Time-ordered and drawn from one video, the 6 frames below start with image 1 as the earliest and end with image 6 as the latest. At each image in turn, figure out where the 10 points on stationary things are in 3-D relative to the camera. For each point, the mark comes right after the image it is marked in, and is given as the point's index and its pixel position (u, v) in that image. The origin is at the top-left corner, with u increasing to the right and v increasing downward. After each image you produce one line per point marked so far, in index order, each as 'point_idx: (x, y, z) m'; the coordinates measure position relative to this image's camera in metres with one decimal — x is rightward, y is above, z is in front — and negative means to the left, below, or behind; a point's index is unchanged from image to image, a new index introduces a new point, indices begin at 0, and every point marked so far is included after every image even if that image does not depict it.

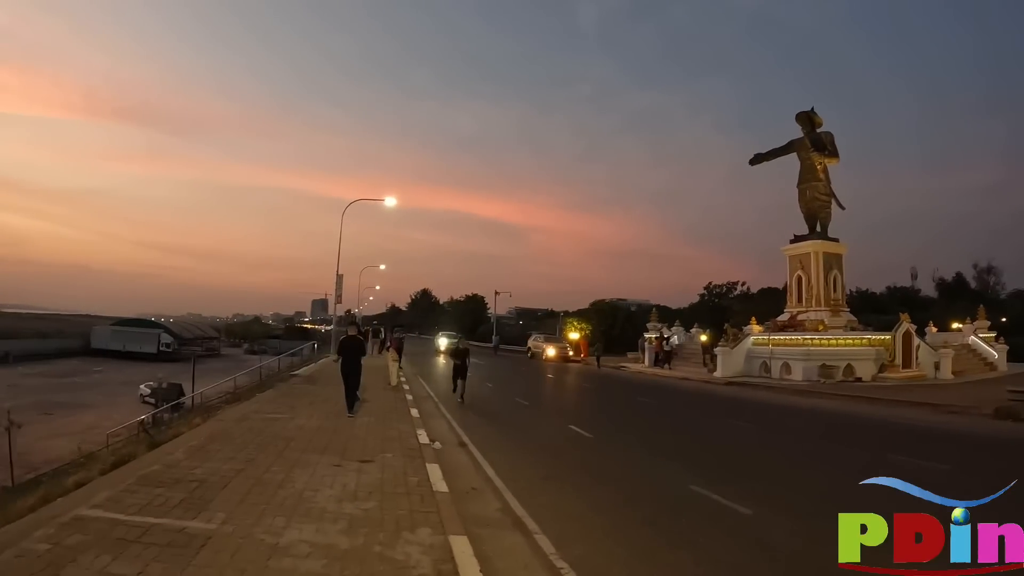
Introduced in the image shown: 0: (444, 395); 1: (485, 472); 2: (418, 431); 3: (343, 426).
0: (-1.7, -2.8, +18.1) m
1: (-0.3, -1.9, +7.3) m
2: (-1.1, -1.8, +8.7) m
3: (-1.9, -1.6, +8.2) m
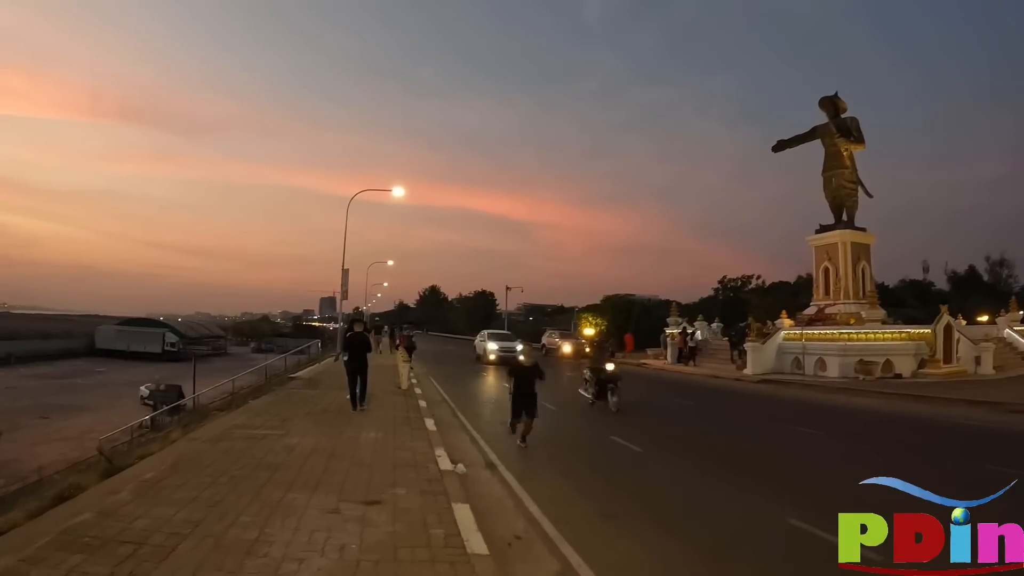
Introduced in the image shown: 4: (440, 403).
0: (-1.2, -2.7, +16.5) m
1: (+0.1, -1.8, +5.8) m
2: (-0.7, -1.6, +7.1) m
3: (-1.6, -1.5, +6.6) m
4: (-1.4, -2.5, +14.4) m
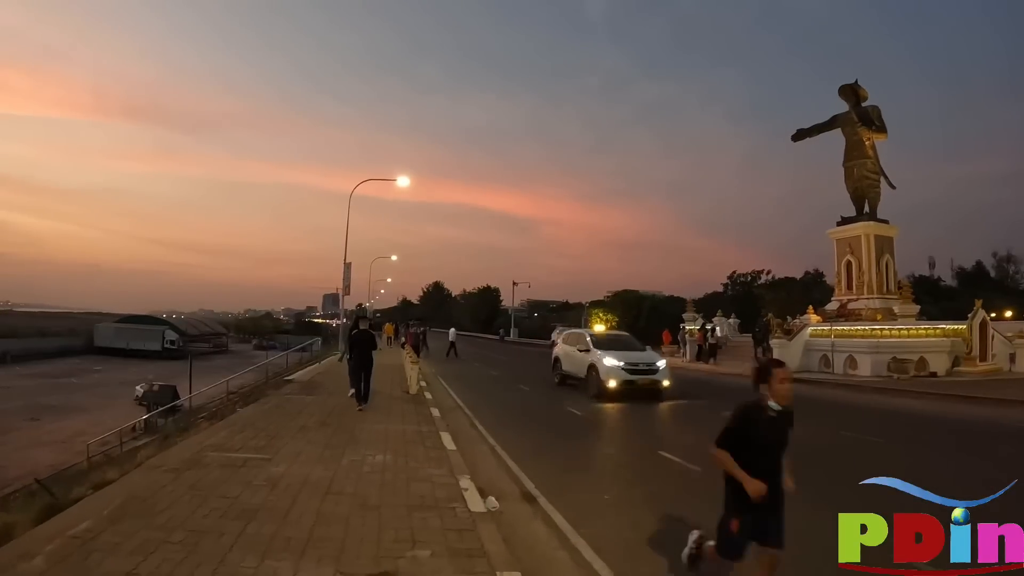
0: (-0.8, -2.5, +15.1) m
1: (+0.5, -1.7, +4.3) m
2: (-0.4, -1.5, +5.7) m
3: (-1.2, -1.4, +5.2) m
4: (-1.1, -2.3, +13.0) m
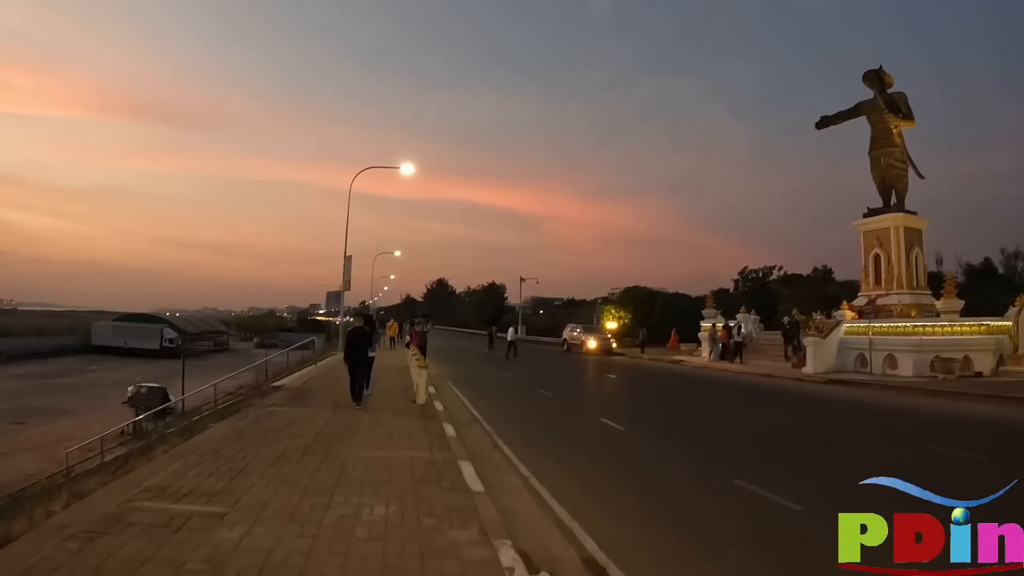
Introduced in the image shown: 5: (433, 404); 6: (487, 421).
0: (-0.4, -2.4, +13.4) m
1: (+0.8, -1.6, +2.6) m
2: (-0.1, -1.4, +4.0) m
3: (-0.9, -1.3, +3.5) m
4: (-0.7, -2.2, +11.3) m
5: (-1.4, -2.1, +12.8) m
6: (-0.5, -2.4, +12.6) m
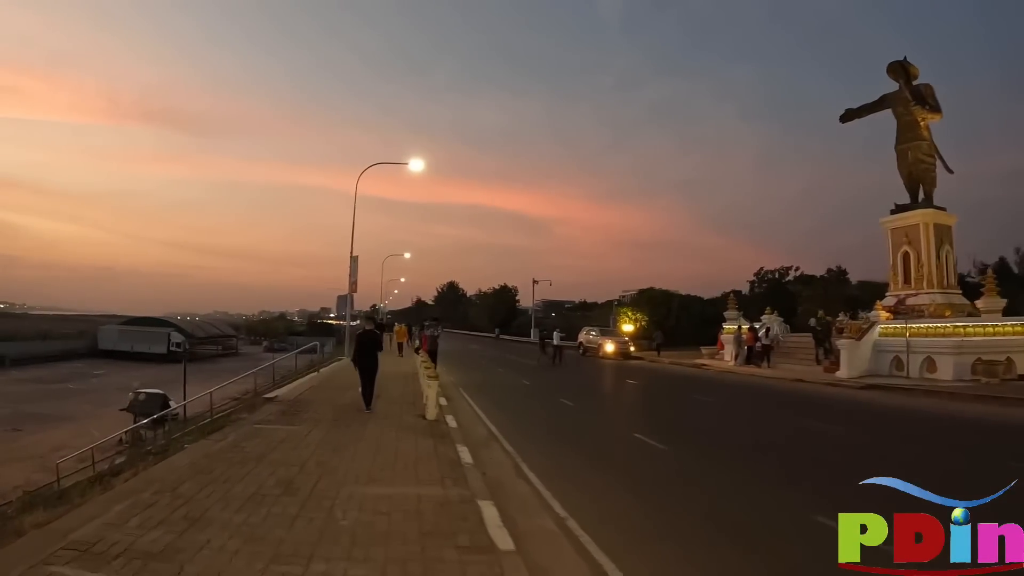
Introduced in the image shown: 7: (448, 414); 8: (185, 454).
0: (-0.1, -2.4, +12.2) m
1: (+0.9, -1.5, +1.4) m
2: (+0.1, -1.4, +2.8) m
3: (-0.7, -1.2, +2.3) m
4: (-0.4, -2.2, +10.1) m
5: (-1.1, -2.1, +11.6) m
6: (-0.1, -2.3, +11.4) m
7: (-1.2, -2.3, +12.9) m
8: (-2.9, -1.5, +6.2) m
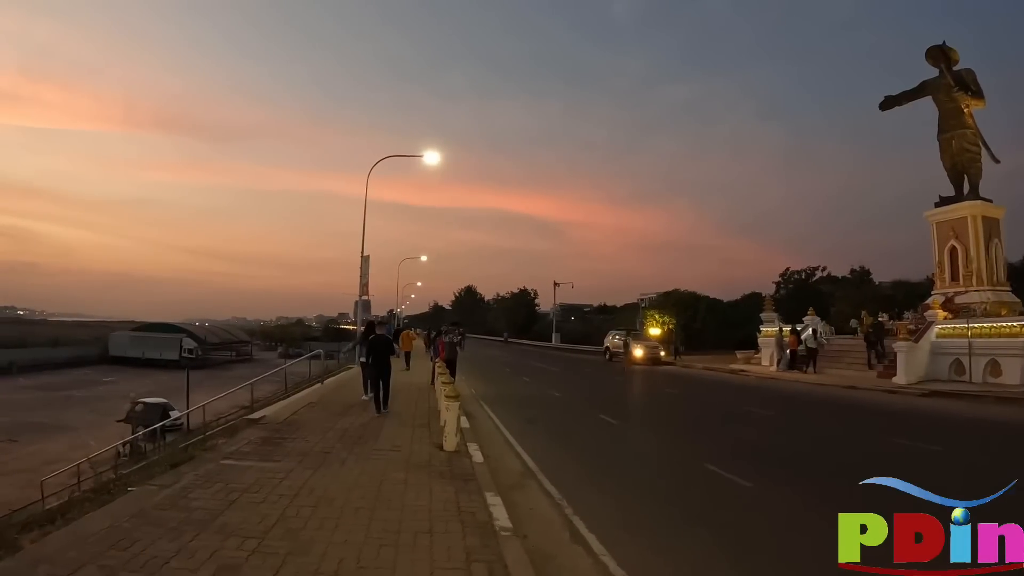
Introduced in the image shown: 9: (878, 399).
0: (+0.3, -2.3, +10.5) m
1: (+1.2, -1.4, -0.3) m
2: (+0.4, -1.3, +1.1) m
3: (-0.5, -1.2, +0.6) m
4: (0.0, -2.1, +8.4) m
5: (-0.7, -2.1, +10.0) m
6: (+0.3, -2.3, +9.7) m
7: (-0.7, -2.2, +11.2) m
8: (-2.6, -1.4, +4.6) m
9: (+10.4, -3.0, +18.3) m
